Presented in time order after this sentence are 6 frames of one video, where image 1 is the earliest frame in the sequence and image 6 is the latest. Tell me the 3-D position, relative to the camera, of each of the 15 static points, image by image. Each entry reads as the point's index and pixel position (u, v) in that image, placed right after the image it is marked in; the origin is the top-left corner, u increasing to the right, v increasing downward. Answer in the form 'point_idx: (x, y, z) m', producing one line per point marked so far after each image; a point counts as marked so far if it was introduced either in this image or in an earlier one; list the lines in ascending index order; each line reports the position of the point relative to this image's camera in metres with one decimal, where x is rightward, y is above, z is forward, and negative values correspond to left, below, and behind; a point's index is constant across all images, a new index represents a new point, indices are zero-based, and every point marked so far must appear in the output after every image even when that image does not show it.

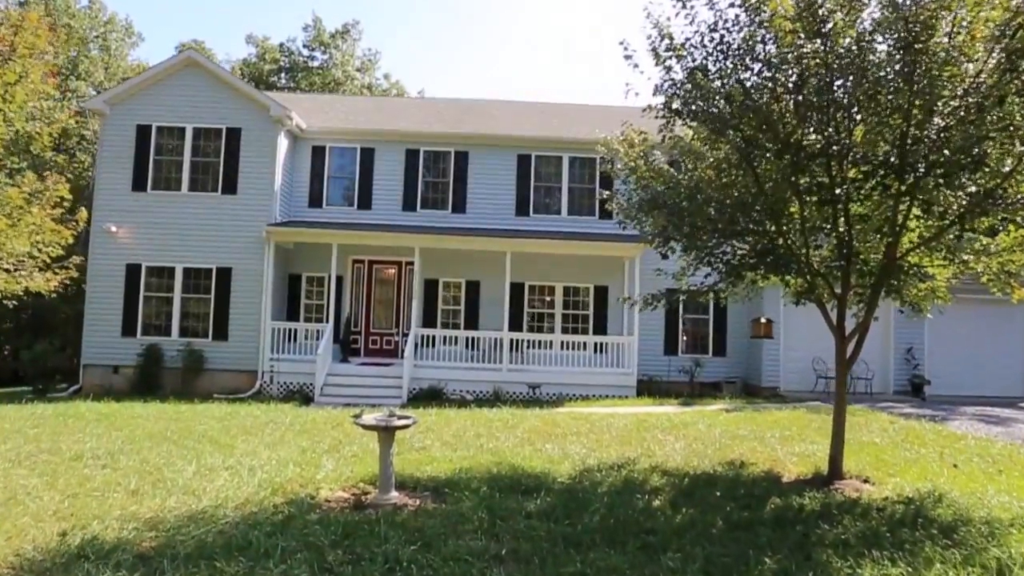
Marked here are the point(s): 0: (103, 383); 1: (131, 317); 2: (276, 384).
0: (-11.5, -2.7, +16.7) m
1: (-10.8, -0.8, +16.8) m
2: (-6.5, -2.7, +16.4) m
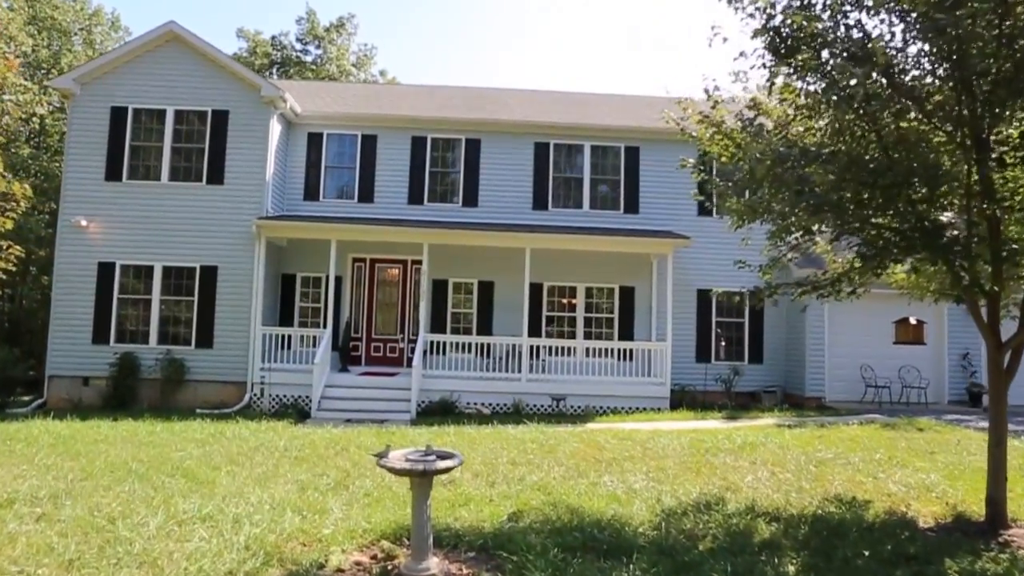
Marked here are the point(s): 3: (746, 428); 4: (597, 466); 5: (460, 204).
0: (-11.0, -2.7, +14.8) m
1: (-10.3, -0.9, +14.9) m
2: (-6.0, -2.7, +14.6) m
3: (+4.7, -2.8, +11.8) m
4: (+1.2, -2.5, +8.4) m
5: (-1.5, +2.4, +16.9) m
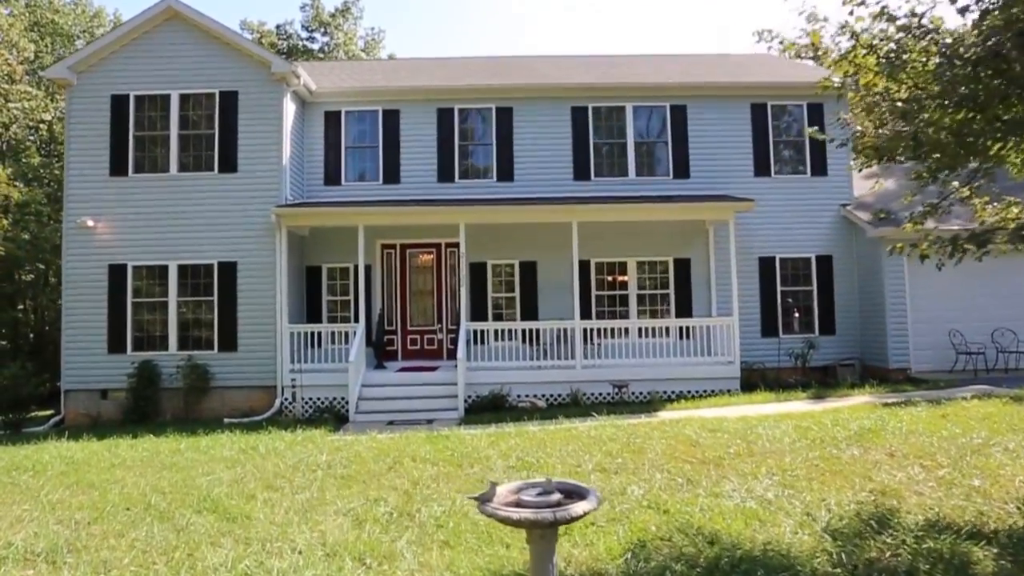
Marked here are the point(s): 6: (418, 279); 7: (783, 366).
0: (-9.8, -2.9, +13.7) m
1: (-9.1, -1.0, +13.7) m
2: (-4.8, -2.6, +13.3) m
3: (+5.8, -2.1, +10.2) m
4: (+2.3, -2.1, +7.0) m
5: (-0.5, +2.8, +15.4) m
6: (-2.4, +0.2, +15.1) m
7: (+6.9, -2.0, +15.0) m
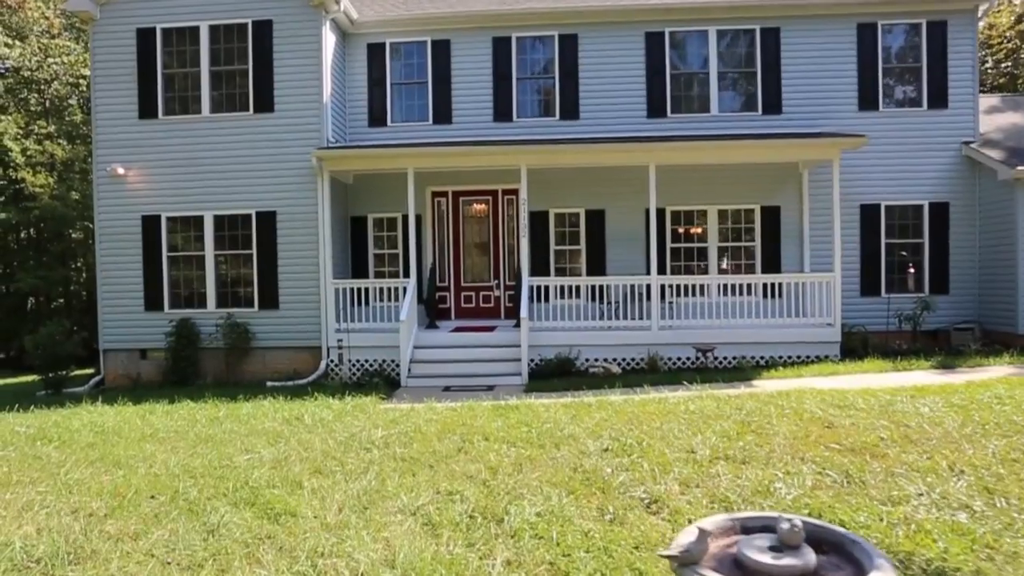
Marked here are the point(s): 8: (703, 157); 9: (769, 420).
0: (-8.4, -1.8, +12.9) m
1: (-7.7, +0.1, +12.8) m
2: (-3.4, -1.6, +12.2) m
3: (+7.0, -1.3, +8.5) m
4: (+3.2, -1.6, +5.4) m
5: (+1.0, +3.9, +13.6) m
6: (-0.9, +1.3, +13.7) m
7: (+8.3, -0.9, +13.1) m
8: (+4.0, +2.7, +12.4) m
9: (+3.0, -1.5, +6.9) m
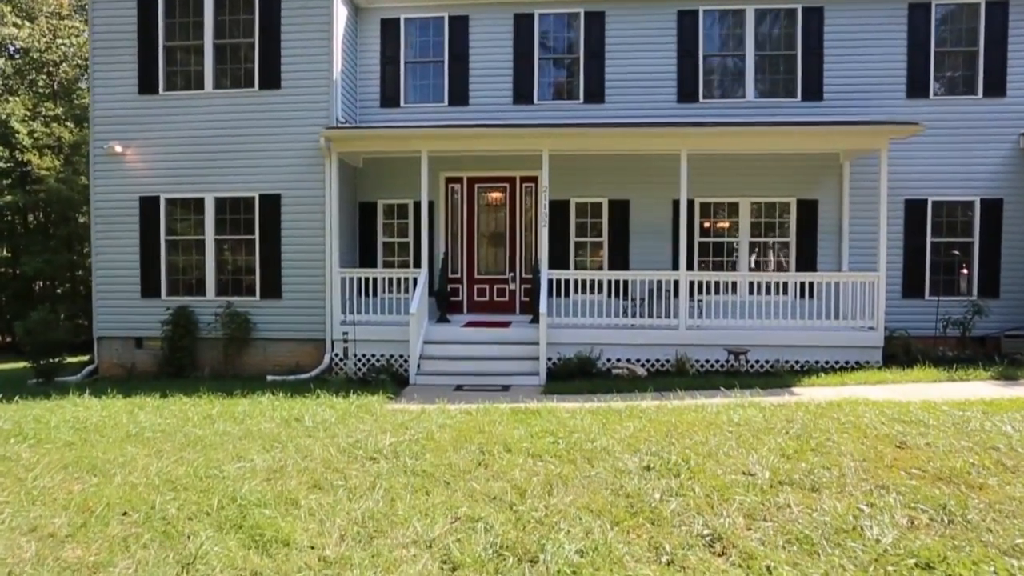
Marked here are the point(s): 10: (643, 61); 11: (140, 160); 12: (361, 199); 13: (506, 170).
0: (-8.0, -1.5, +12.2) m
1: (-7.3, +0.4, +12.1) m
2: (-3.1, -1.4, +11.5) m
3: (+7.3, -1.4, +7.6) m
4: (+3.5, -1.6, +4.6) m
5: (+1.5, +4.0, +12.8) m
6: (-0.5, +1.5, +12.8) m
7: (+8.7, -1.0, +12.2) m
8: (+4.4, +2.8, +11.5) m
9: (+3.3, -1.5, +6.1) m
10: (+2.8, +4.9, +12.7) m
11: (-7.6, +2.6, +12.1) m
12: (-3.3, +2.0, +13.0) m
13: (-0.1, +2.5, +12.8) m
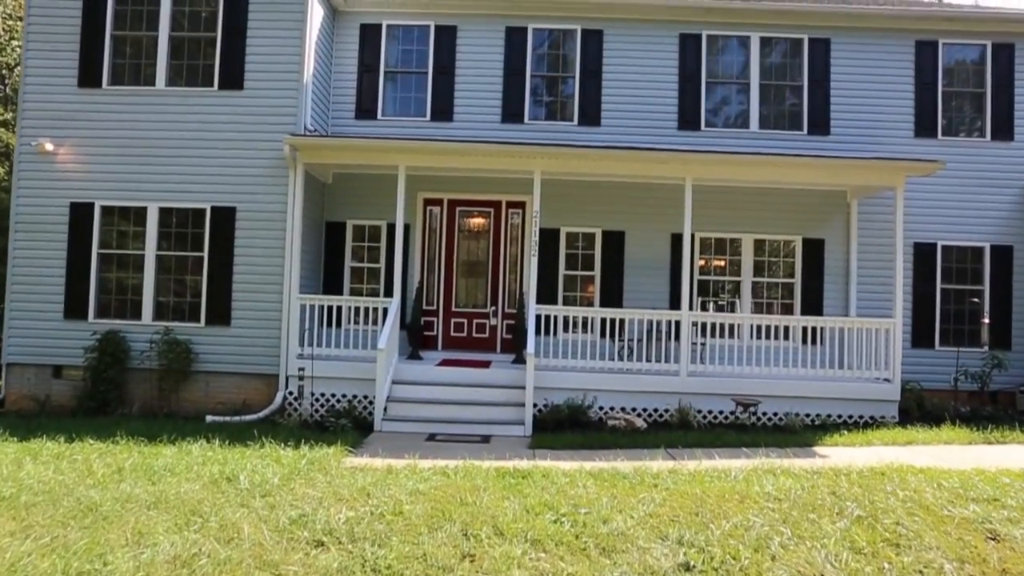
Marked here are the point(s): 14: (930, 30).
0: (-8.4, -1.9, +10.5) m
1: (-7.6, 0.0, +10.4) m
2: (-3.4, -1.9, +10.0) m
3: (+7.1, -2.0, +6.6) m
4: (+3.5, -1.9, +3.4) m
5: (+1.2, +3.3, +11.8) m
6: (-0.8, +0.8, +11.6) m
7: (+8.3, -1.9, +11.3) m
8: (+4.2, +2.0, +10.6) m
9: (+3.2, -1.9, +4.9) m
10: (+2.6, +4.1, +11.9) m
11: (-7.8, +2.2, +10.6) m
12: (-3.6, +1.4, +11.7) m
13: (-0.4, +1.9, +11.6) m
14: (+8.3, +5.1, +11.8) m
